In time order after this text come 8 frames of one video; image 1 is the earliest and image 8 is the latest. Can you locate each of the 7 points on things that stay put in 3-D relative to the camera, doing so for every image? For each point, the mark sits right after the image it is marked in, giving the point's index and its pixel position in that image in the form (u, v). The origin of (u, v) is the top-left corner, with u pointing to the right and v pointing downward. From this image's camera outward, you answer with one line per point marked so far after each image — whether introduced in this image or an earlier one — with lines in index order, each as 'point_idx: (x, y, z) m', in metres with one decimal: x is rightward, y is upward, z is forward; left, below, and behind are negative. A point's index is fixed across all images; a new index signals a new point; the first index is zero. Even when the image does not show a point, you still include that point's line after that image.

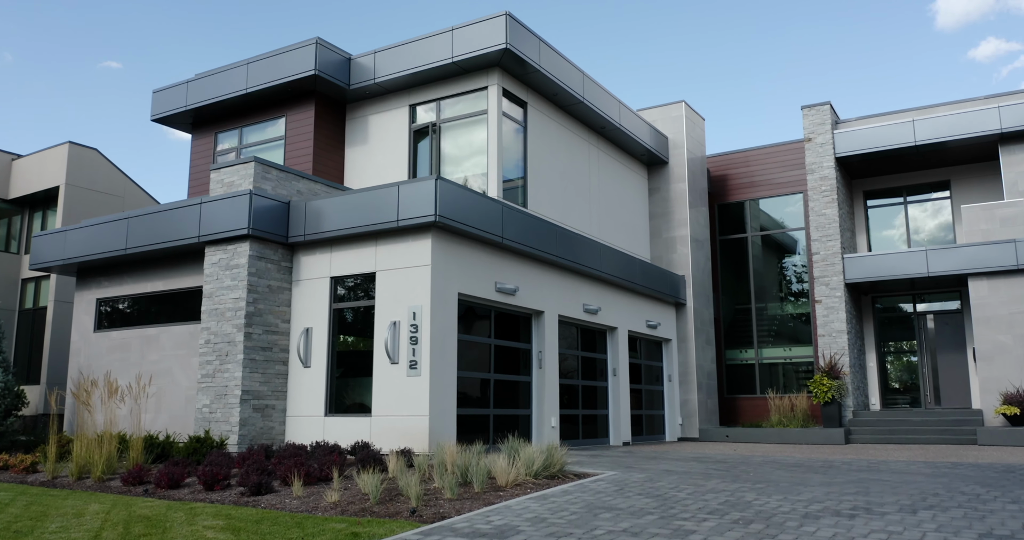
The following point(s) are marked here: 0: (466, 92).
0: (-1.0, +3.6, +15.1) m
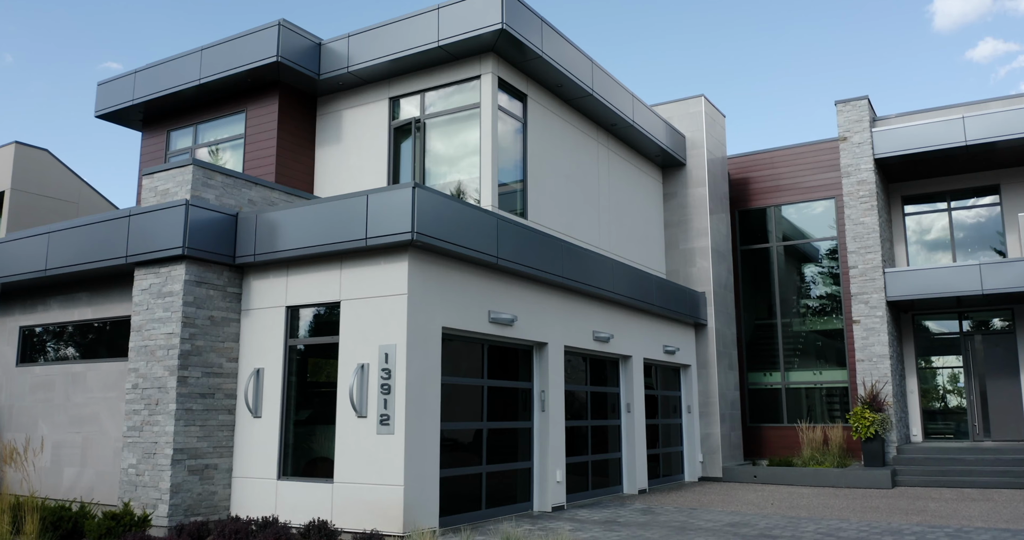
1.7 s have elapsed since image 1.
0: (-1.0, +3.2, +12.8) m
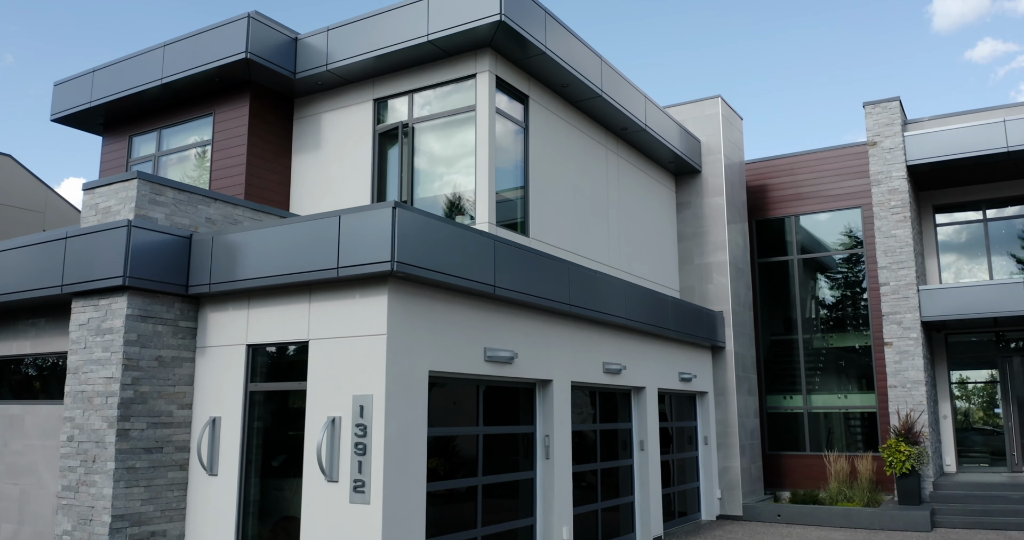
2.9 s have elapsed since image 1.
0: (-1.0, +2.8, +11.3) m
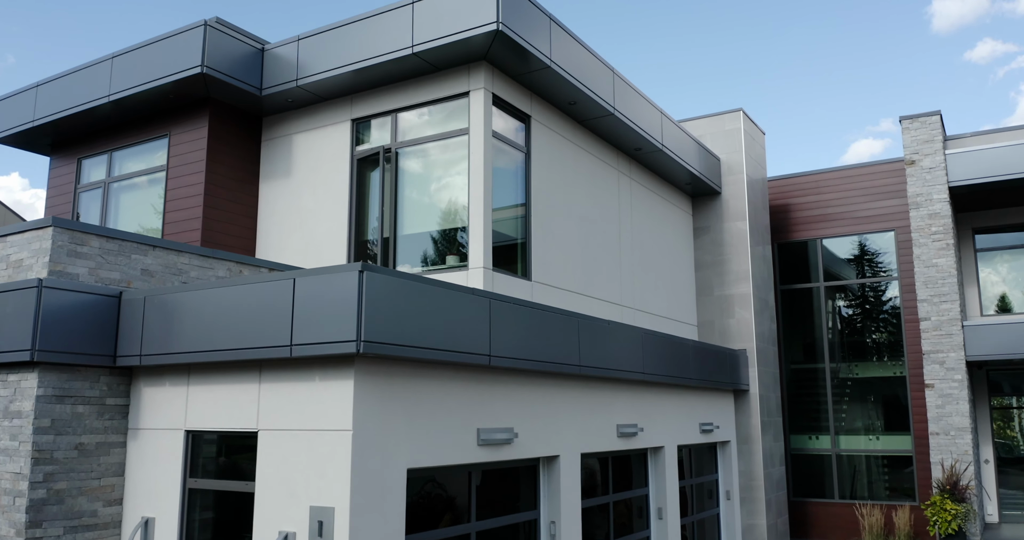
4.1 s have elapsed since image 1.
0: (-1.0, +2.2, +9.8) m
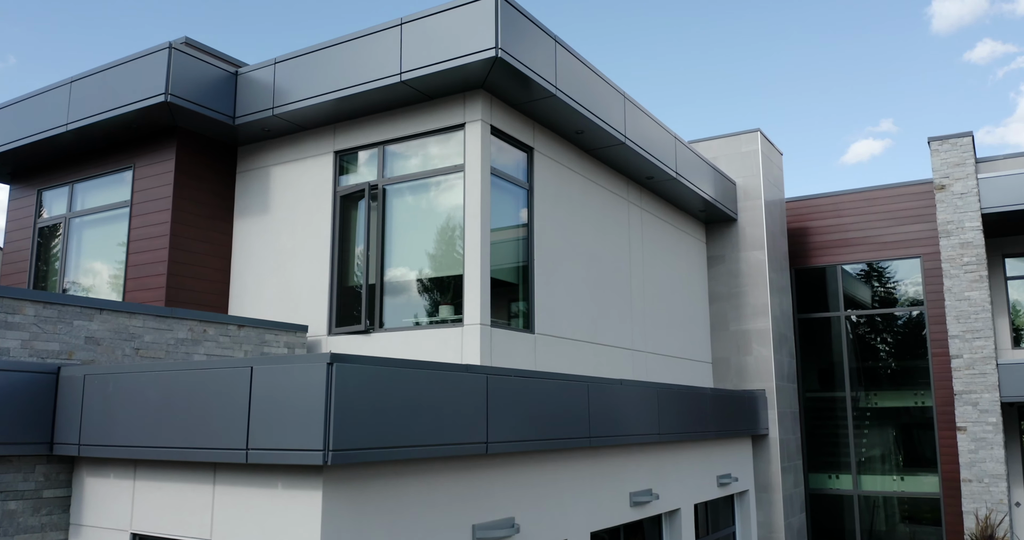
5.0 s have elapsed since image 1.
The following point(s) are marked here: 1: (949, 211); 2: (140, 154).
0: (-1.0, +1.6, +8.7) m
1: (+8.2, +1.1, +14.1) m
2: (-4.9, +1.5, +9.9) m
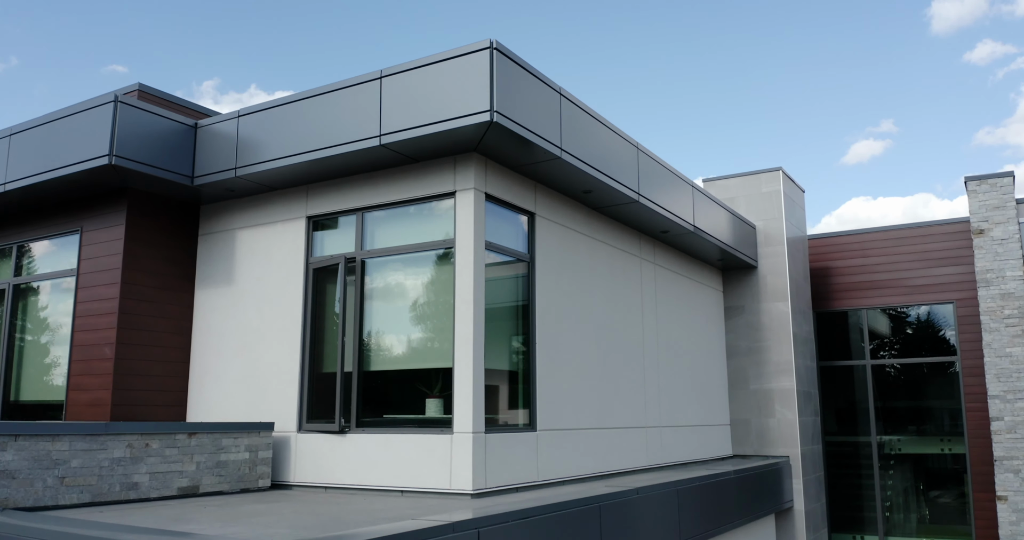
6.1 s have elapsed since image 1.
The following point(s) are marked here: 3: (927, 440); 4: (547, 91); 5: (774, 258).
0: (-1.0, +0.7, +7.6) m
1: (+8.2, +0.2, +12.9) m
2: (-4.9, +0.6, +8.7) m
3: (+8.0, -3.5, +14.3) m
4: (+0.3, +1.7, +7.3) m
5: (+4.4, +0.2, +12.8) m
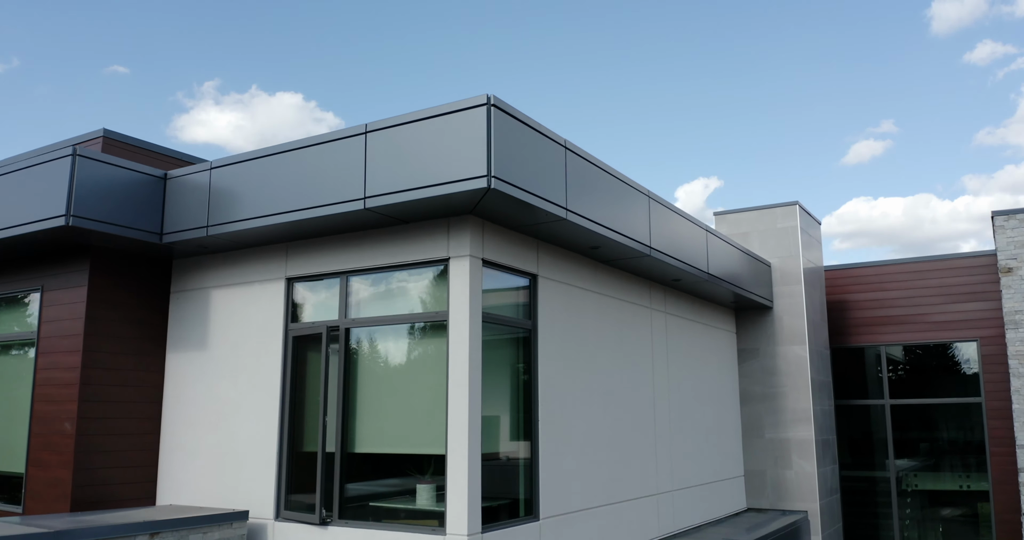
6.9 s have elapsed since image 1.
0: (-1.0, +0.1, +6.8) m
1: (+8.2, -0.4, +12.2) m
2: (-4.9, 0.0, +8.0) m
3: (+8.0, -4.2, +13.5) m
4: (+0.3, +1.1, +6.6) m
5: (+4.4, -0.5, +12.0) m
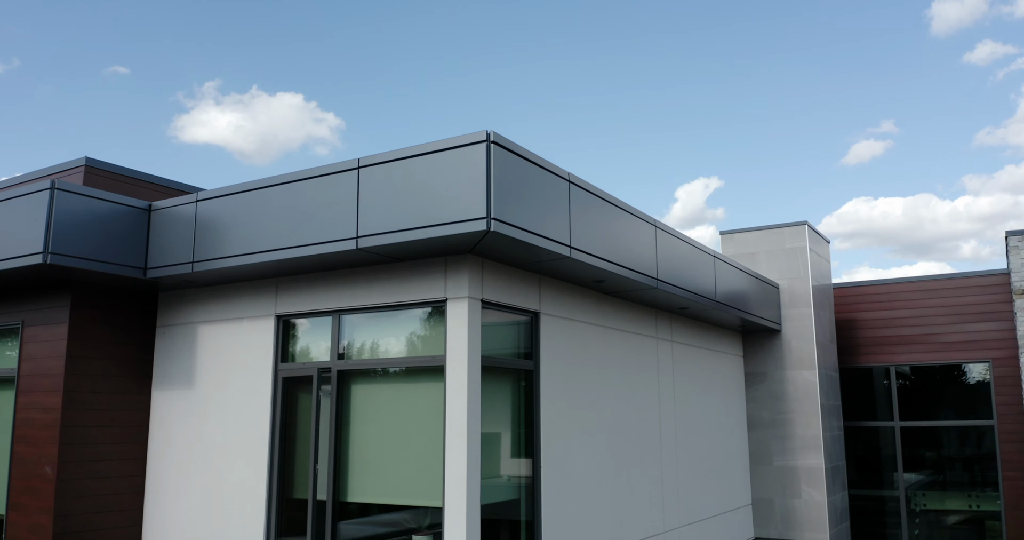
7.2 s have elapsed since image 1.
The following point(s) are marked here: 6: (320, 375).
0: (-1.0, -0.3, +6.5) m
1: (+8.2, -0.8, +11.8) m
2: (-4.9, -0.4, +7.6) m
3: (+8.0, -4.5, +13.2) m
4: (+0.3, +0.7, +6.3) m
5: (+4.4, -0.8, +11.7) m
6: (-1.7, -0.9, +6.8) m
